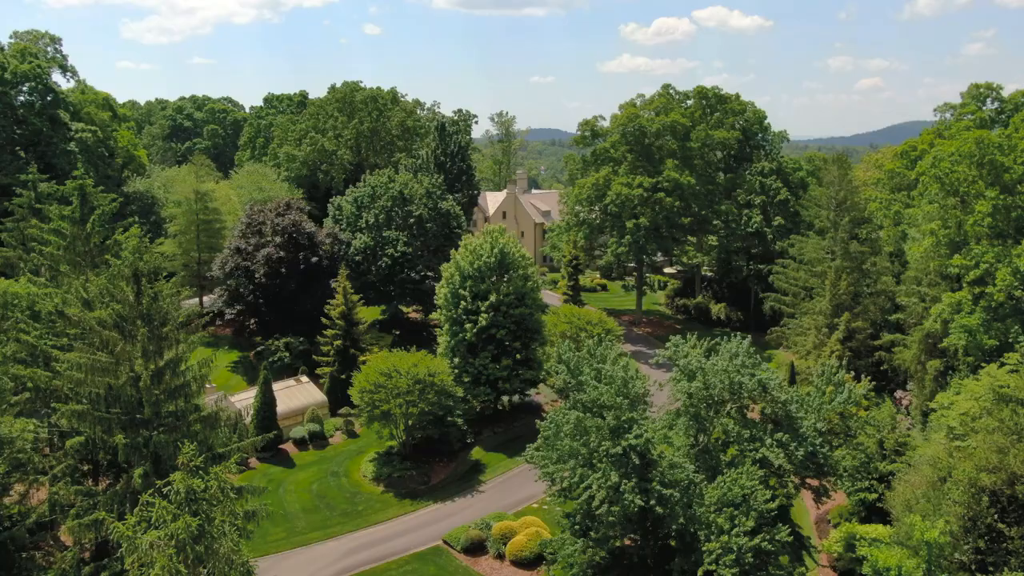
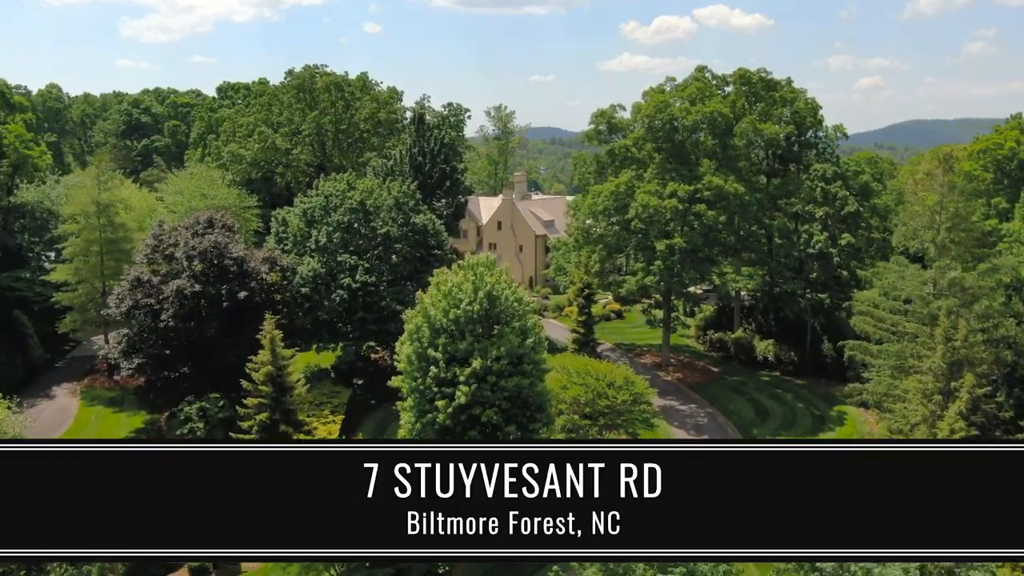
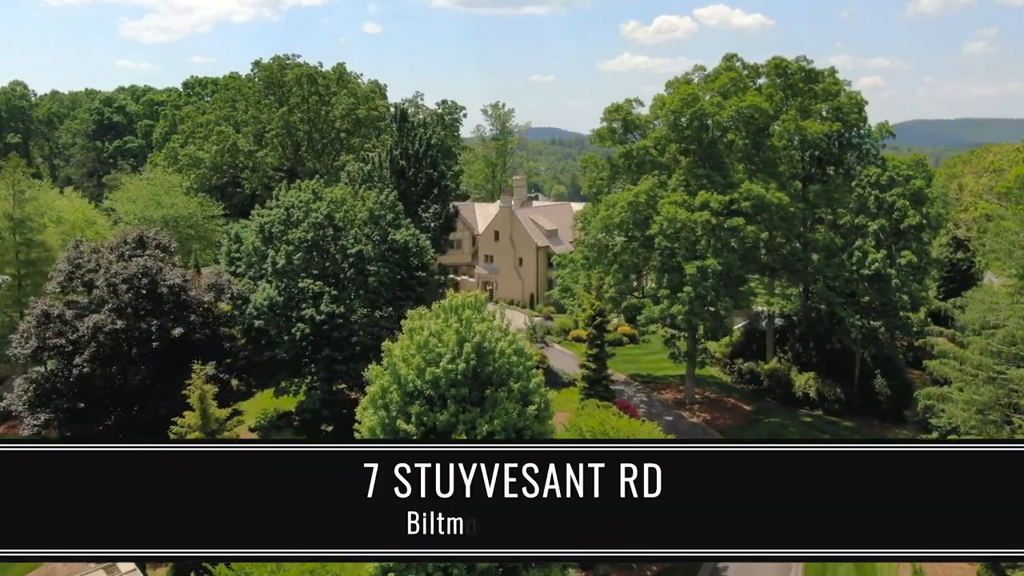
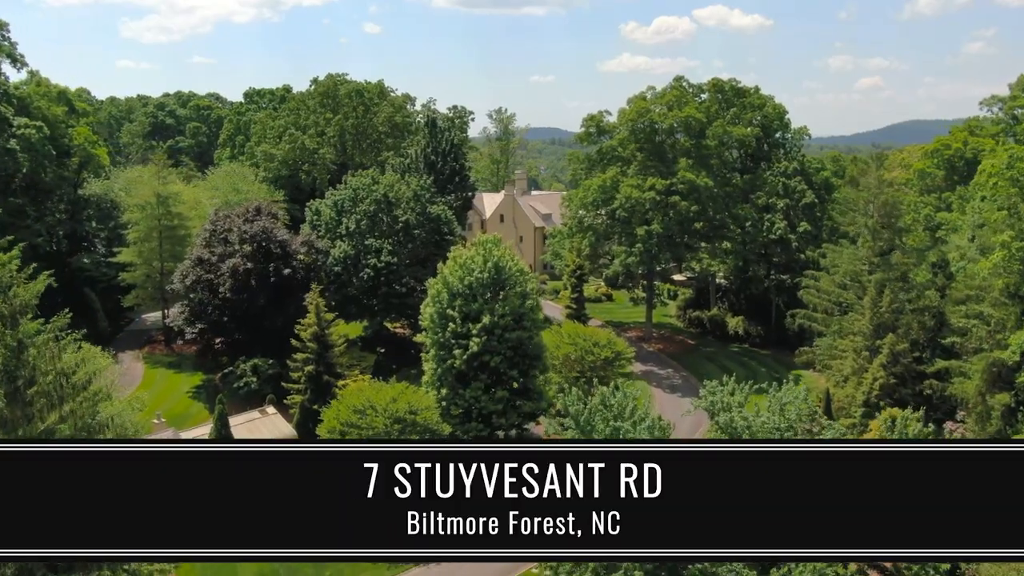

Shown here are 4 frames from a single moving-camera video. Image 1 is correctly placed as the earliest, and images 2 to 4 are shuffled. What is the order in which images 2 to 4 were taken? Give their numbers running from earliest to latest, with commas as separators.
4, 2, 3
